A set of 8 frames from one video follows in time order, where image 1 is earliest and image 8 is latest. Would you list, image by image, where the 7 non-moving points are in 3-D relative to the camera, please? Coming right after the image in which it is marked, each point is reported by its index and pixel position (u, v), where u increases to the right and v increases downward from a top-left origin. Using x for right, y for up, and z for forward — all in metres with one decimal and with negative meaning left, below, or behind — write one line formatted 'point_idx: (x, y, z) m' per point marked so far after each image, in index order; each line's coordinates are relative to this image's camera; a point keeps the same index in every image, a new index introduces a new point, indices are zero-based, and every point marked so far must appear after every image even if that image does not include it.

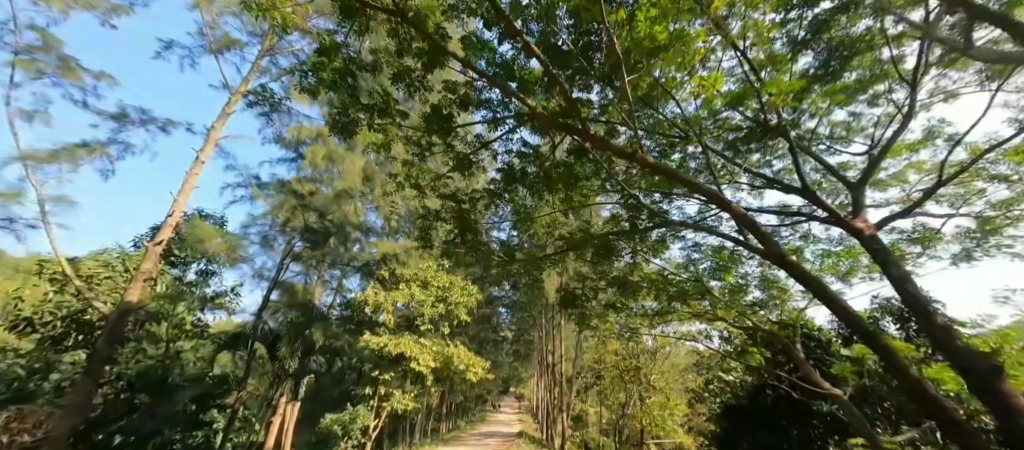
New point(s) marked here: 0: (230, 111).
0: (-4.4, +1.8, +6.3) m
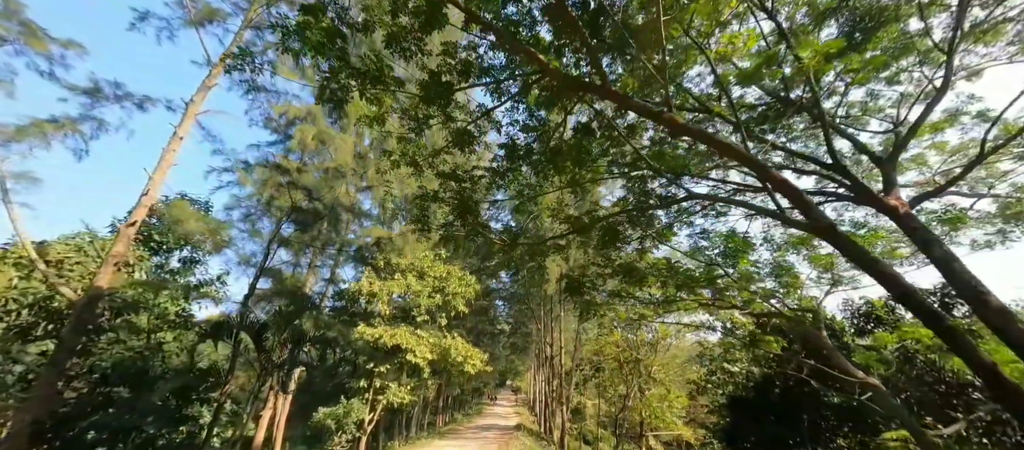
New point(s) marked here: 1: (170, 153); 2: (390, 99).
0: (-4.4, +2.0, +5.8) m
1: (-4.5, +0.9, +5.3) m
2: (-1.4, +1.4, +4.5) m
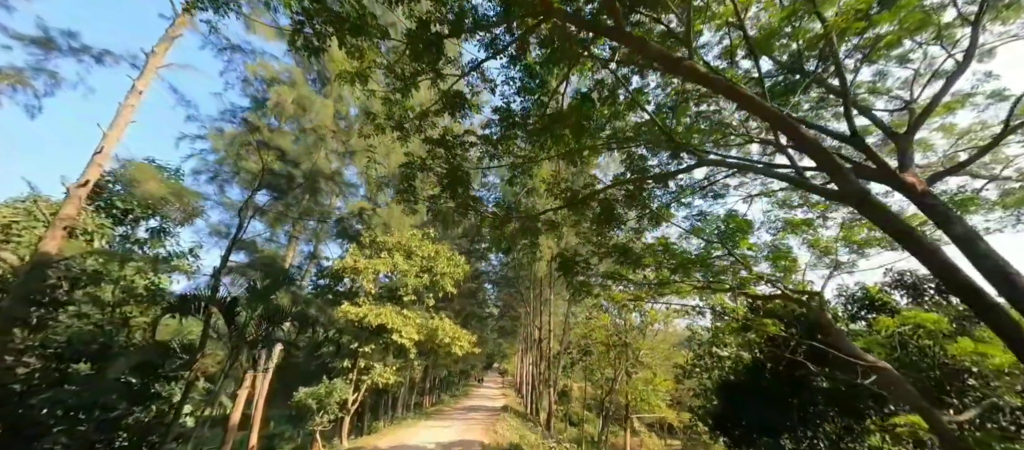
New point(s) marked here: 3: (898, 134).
0: (-4.4, +2.5, +5.3) m
1: (-4.6, +1.4, +4.8) m
2: (-1.4, +1.7, +4.0) m
3: (+4.0, +0.9, +4.2) m
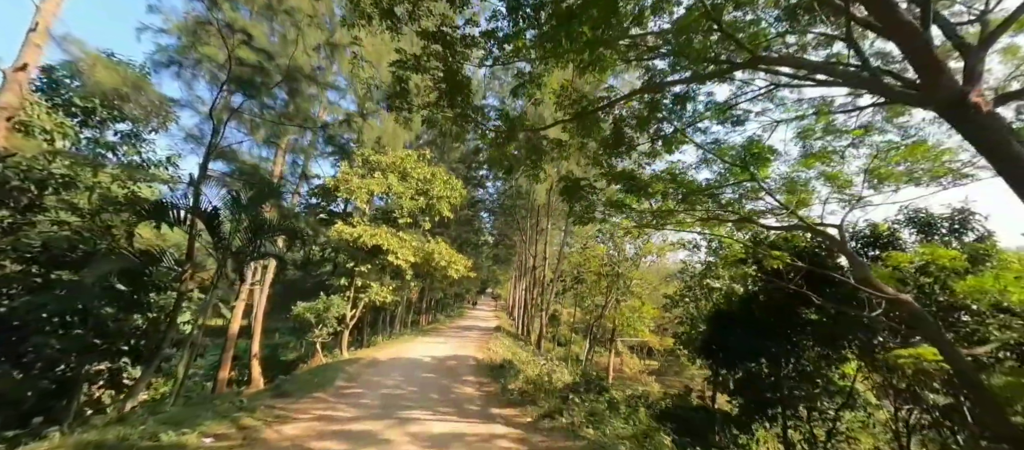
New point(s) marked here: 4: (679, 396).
0: (-4.3, +3.6, +4.4) m
1: (-4.5, +2.5, +4.1) m
2: (-1.3, +2.5, +3.3) m
3: (+4.1, +1.6, +3.7) m
4: (+4.9, -5.0, +11.8) m
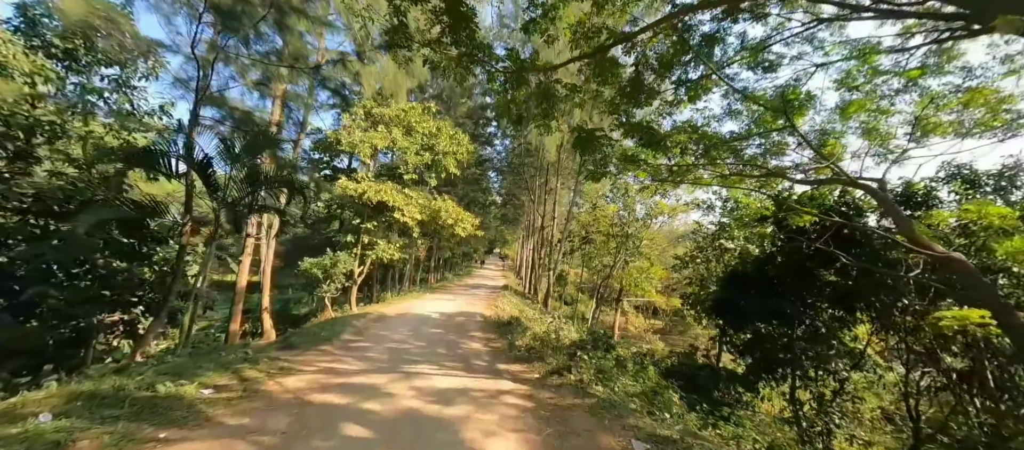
0: (-4.2, +4.2, +3.8) m
1: (-4.4, +3.0, +3.6) m
2: (-1.2, +3.0, +2.8) m
3: (+4.2, +2.0, +3.1) m
4: (+5.1, -3.8, +11.9) m
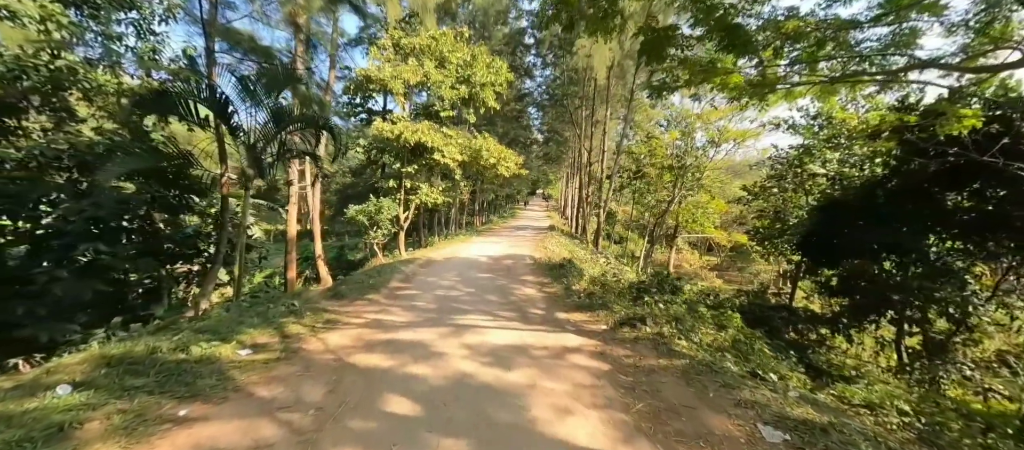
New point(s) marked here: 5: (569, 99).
0: (-3.9, +4.5, +2.9) m
1: (-4.1, +3.3, +2.9) m
2: (-1.0, +3.3, +1.7) m
3: (+4.5, +2.6, +1.6) m
4: (+6.6, -1.9, +11.0) m
5: (+2.7, +5.7, +18.2) m
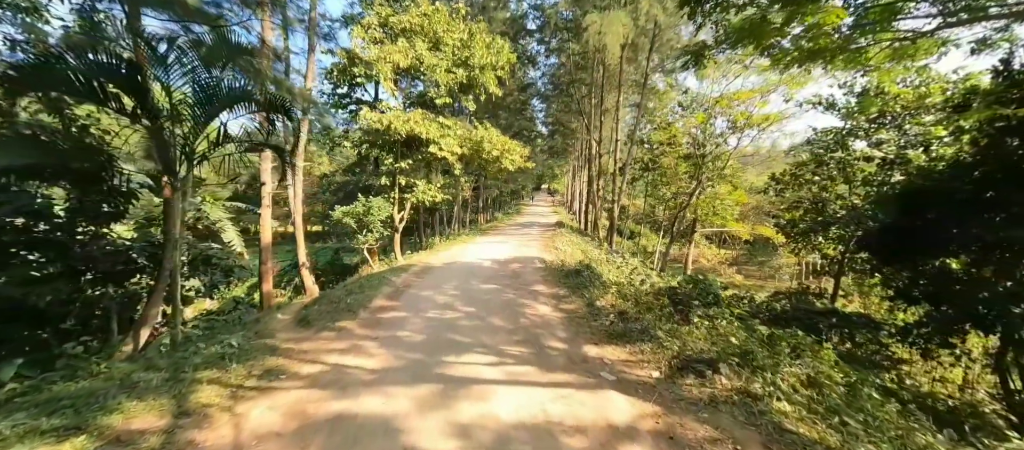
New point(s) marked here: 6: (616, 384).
0: (-3.9, +4.4, +1.7) m
1: (-4.1, +3.2, +1.8) m
2: (-1.0, +3.2, +0.5) m
3: (+4.5, +2.6, +0.4) m
4: (+6.8, -1.7, +9.7) m
5: (+2.8, +5.9, +17.0) m
6: (+0.7, -1.1, +2.7) m
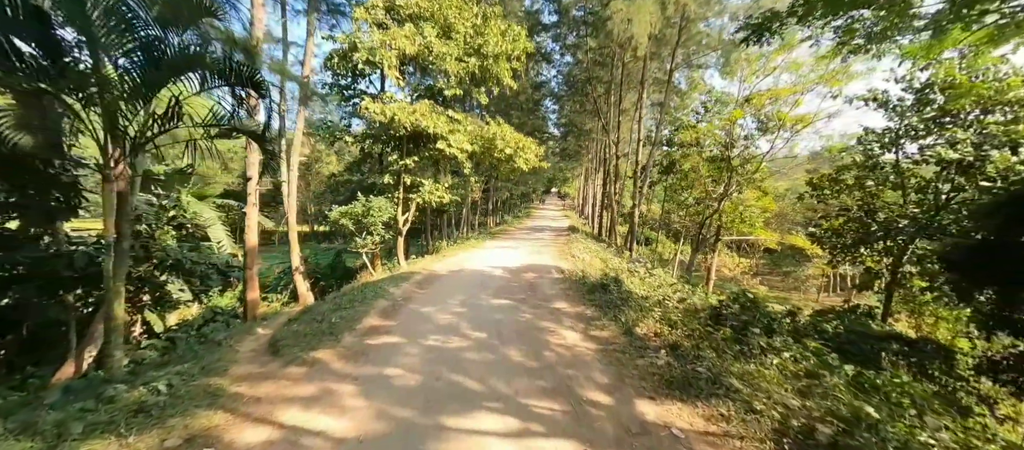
0: (-3.7, +4.4, +0.9) m
1: (-3.9, +3.2, +1.0) m
2: (-0.8, +3.2, -0.3) m
3: (+4.6, +2.5, -0.6) m
4: (+7.1, -1.9, +8.7) m
5: (+3.4, +5.7, +16.0) m
6: (+0.8, -1.1, +1.7) m
